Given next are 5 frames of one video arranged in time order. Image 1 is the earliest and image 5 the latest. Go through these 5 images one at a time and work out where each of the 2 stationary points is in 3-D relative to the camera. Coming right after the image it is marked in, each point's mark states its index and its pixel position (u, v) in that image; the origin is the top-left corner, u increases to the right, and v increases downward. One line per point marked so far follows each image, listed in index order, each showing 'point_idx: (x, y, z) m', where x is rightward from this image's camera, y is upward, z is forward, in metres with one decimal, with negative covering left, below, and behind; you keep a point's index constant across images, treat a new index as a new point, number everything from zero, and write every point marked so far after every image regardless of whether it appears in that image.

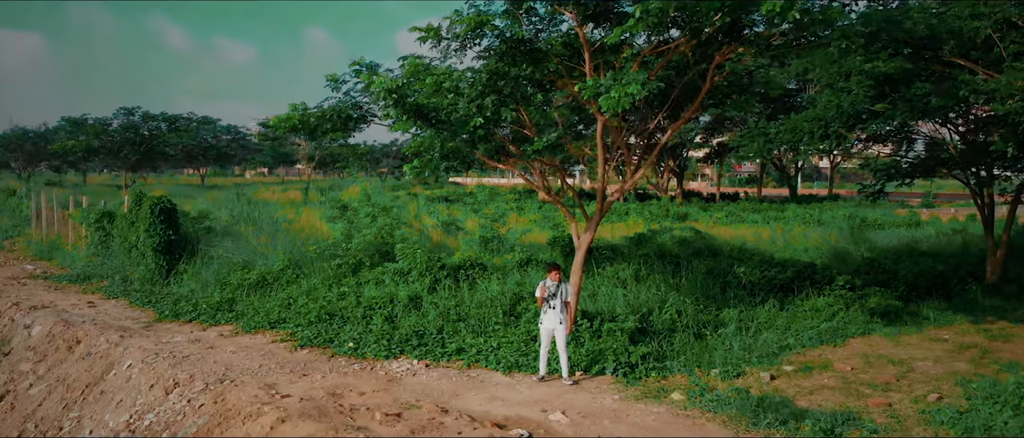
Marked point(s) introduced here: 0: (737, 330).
0: (+3.0, -1.5, +8.8) m
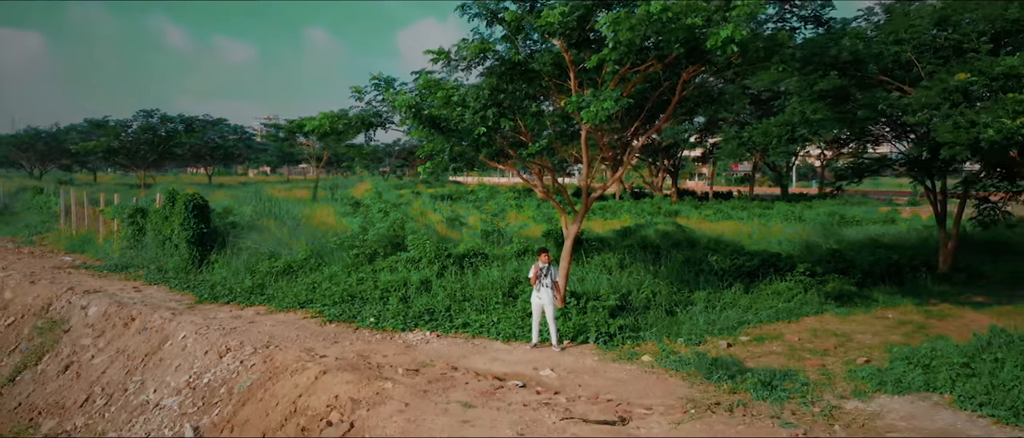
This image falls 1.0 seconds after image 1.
0: (+3.0, -1.4, +10.1) m
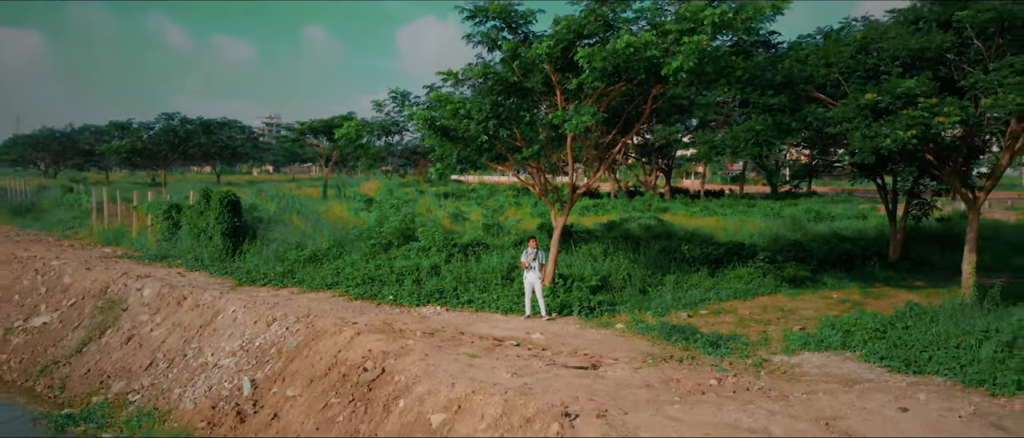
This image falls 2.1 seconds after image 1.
0: (+2.9, -1.3, +11.9) m
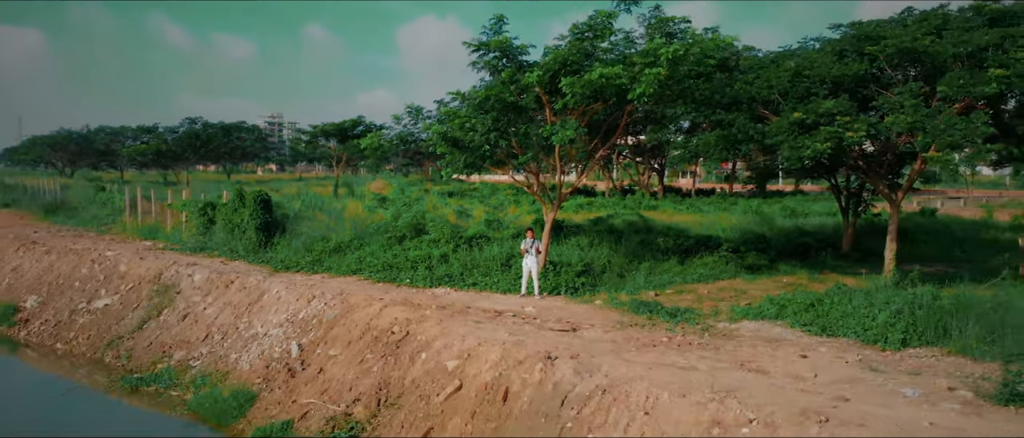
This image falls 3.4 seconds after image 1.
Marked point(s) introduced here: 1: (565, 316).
0: (+2.9, -1.2, +14.1) m
1: (+0.9, -1.6, +11.1) m
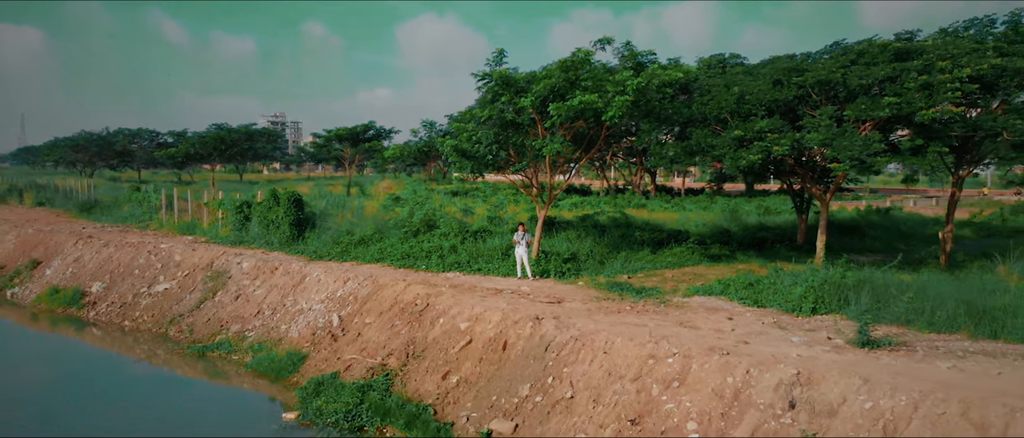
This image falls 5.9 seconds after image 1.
0: (+2.8, -1.1, +16.9) m
1: (+0.9, -1.6, +13.9) m
